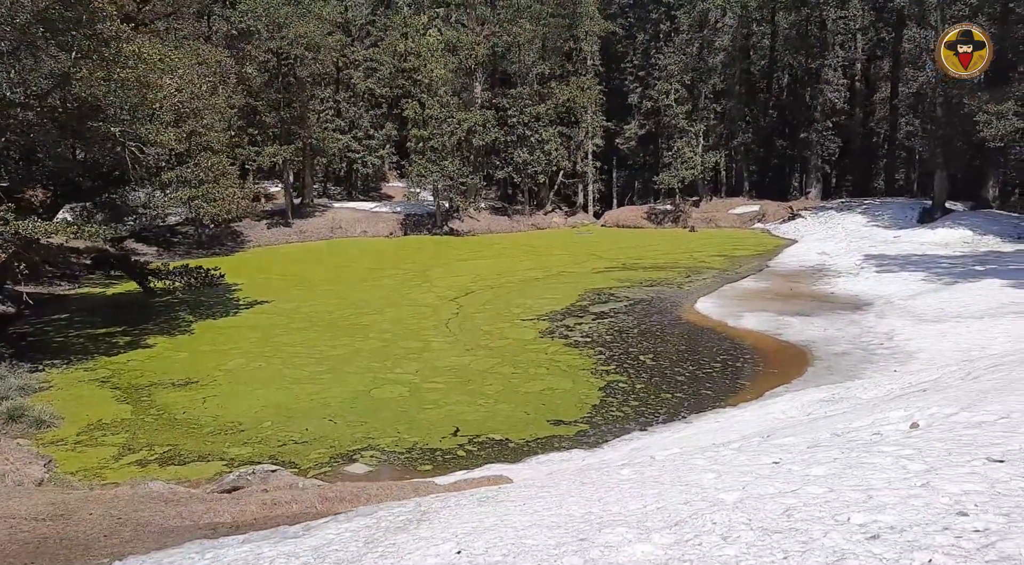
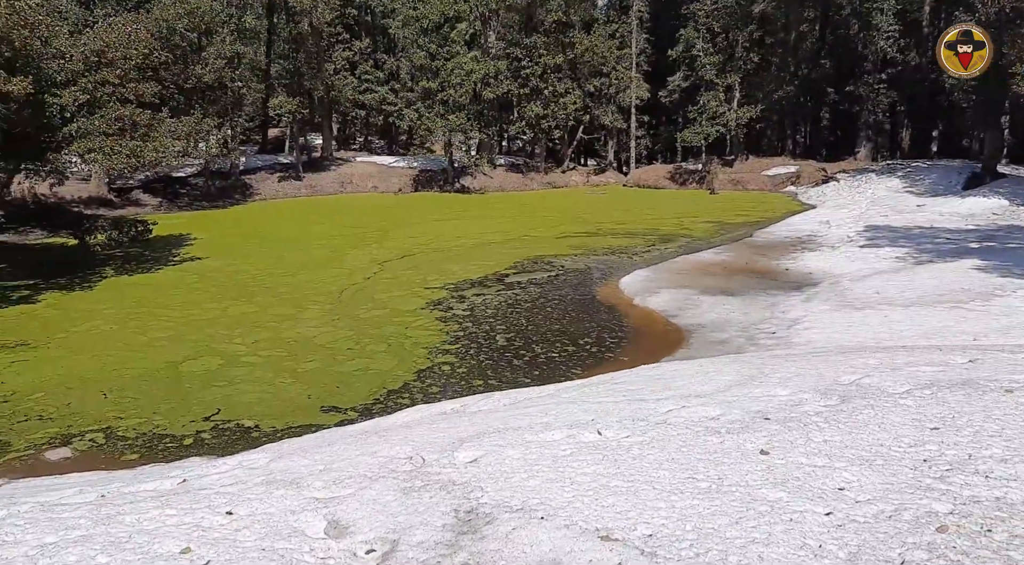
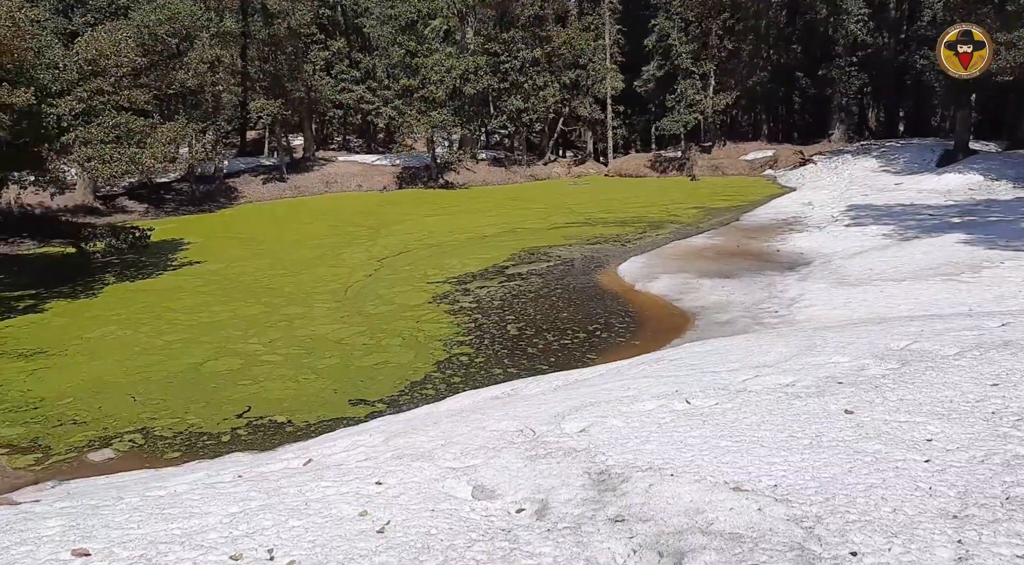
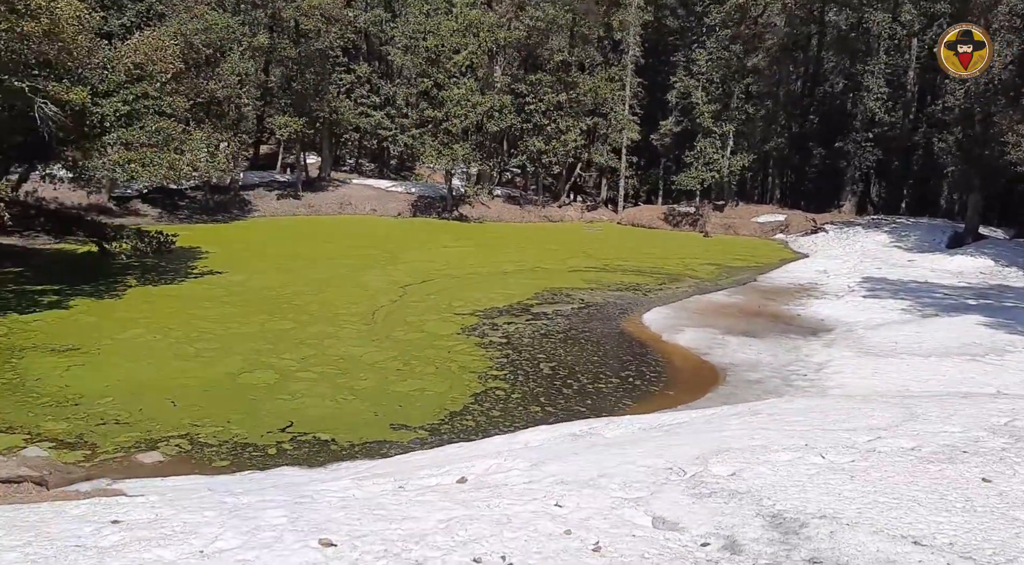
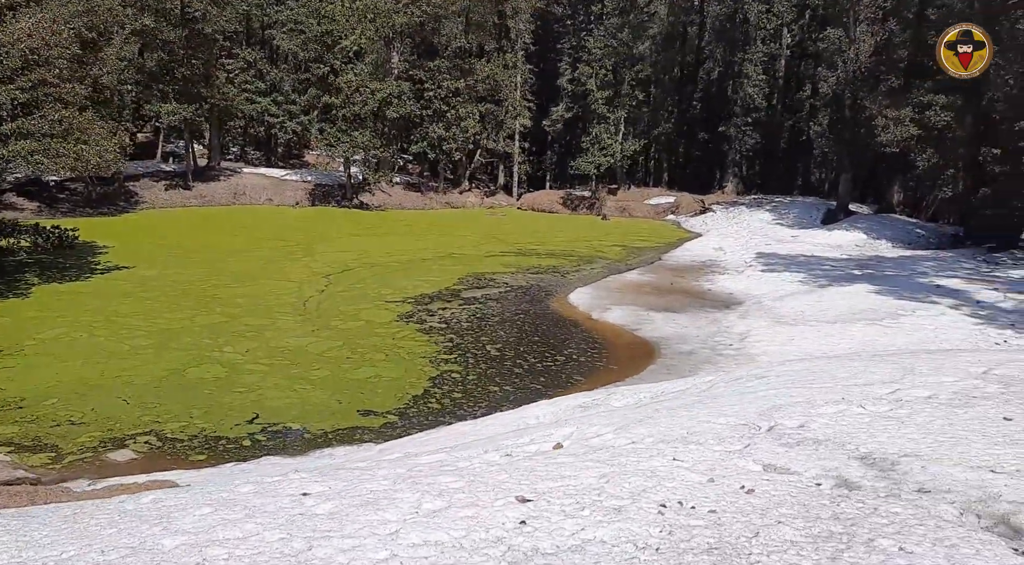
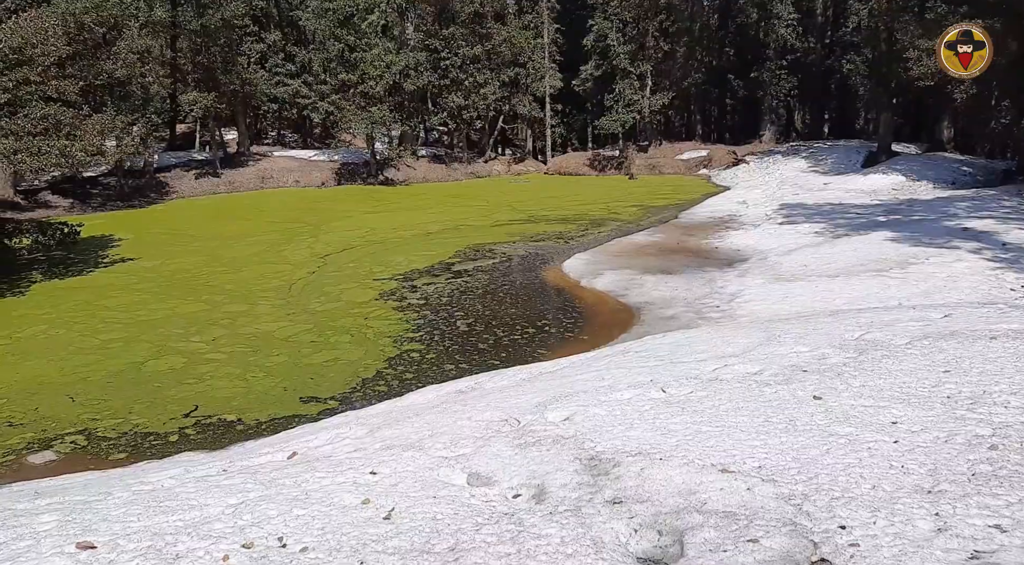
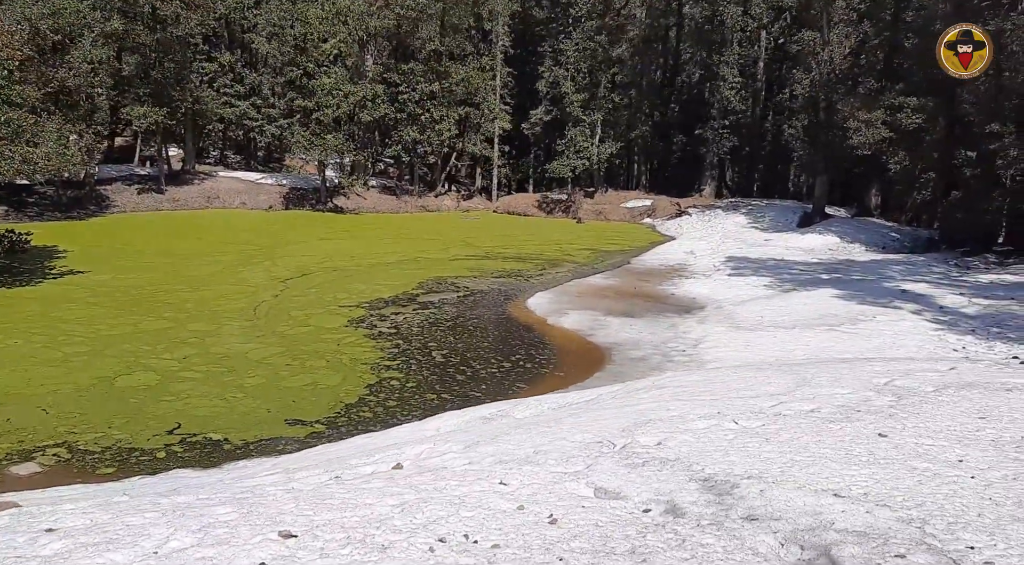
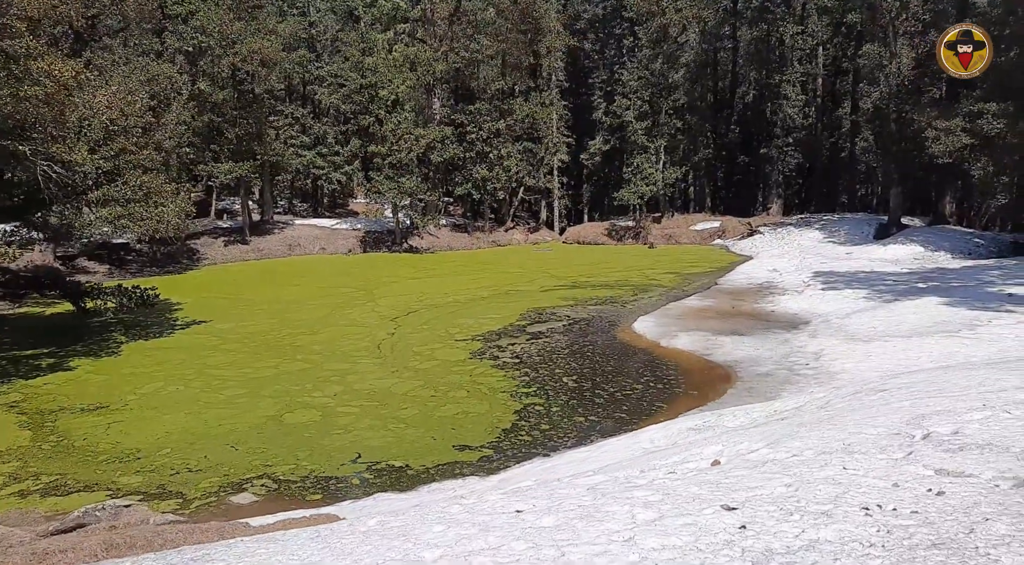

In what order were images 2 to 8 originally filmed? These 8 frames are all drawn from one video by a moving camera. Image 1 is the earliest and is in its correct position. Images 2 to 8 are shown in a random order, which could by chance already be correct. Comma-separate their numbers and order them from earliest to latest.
8, 5, 7, 4, 6, 3, 2
